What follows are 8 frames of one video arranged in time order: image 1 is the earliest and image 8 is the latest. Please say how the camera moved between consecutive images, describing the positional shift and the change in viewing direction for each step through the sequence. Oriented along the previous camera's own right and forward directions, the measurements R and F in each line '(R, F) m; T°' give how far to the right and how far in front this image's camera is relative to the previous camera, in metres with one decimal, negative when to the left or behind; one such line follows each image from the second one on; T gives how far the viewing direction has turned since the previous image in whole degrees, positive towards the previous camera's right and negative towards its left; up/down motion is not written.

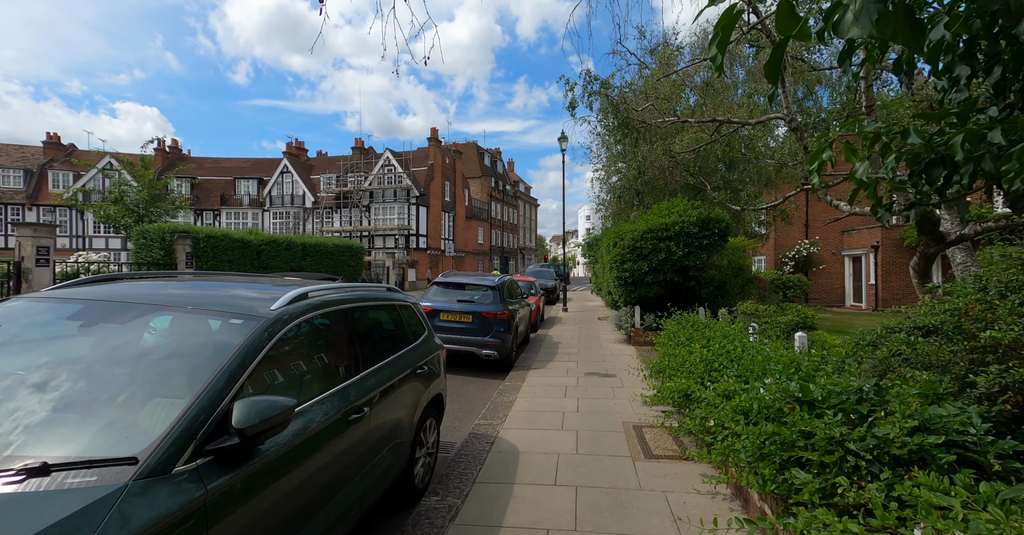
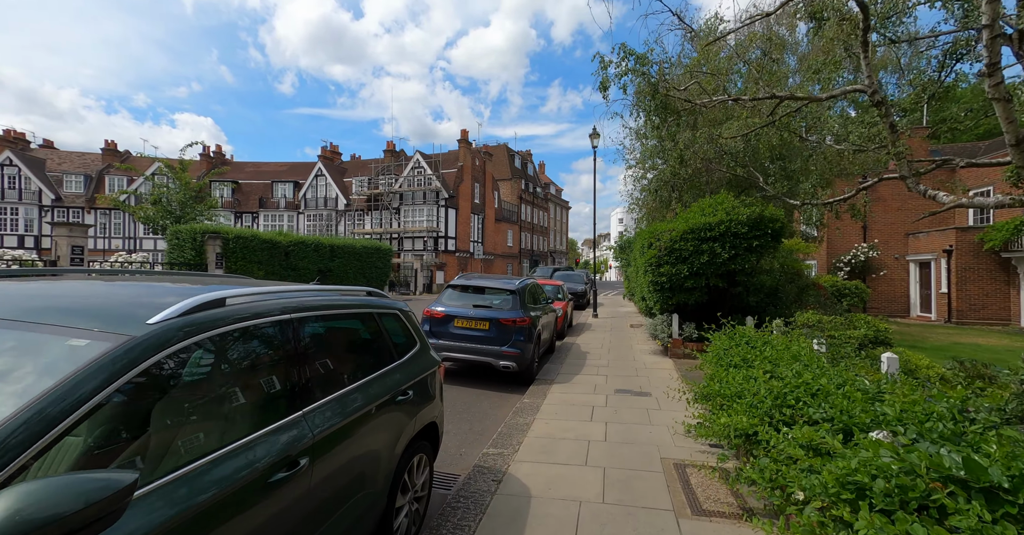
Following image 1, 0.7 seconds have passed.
(+0.1, +0.8) m; -4°
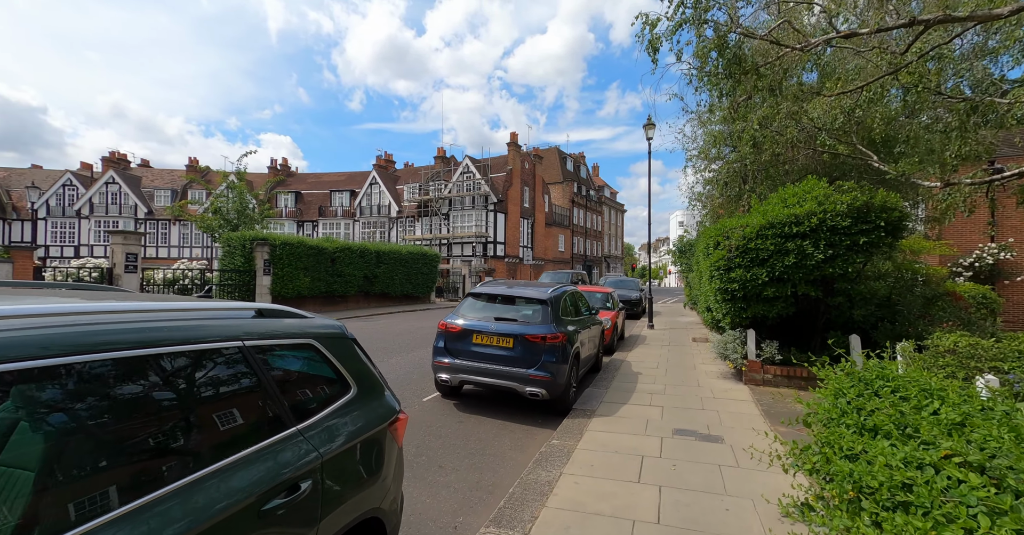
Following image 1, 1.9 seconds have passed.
(+0.3, +1.3) m; -7°
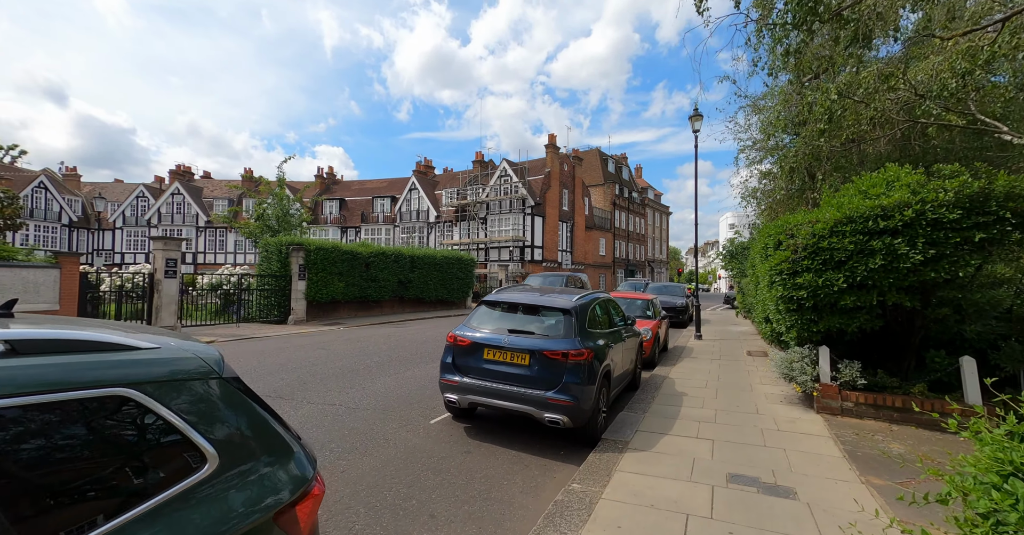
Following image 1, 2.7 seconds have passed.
(+0.3, +0.9) m; -5°
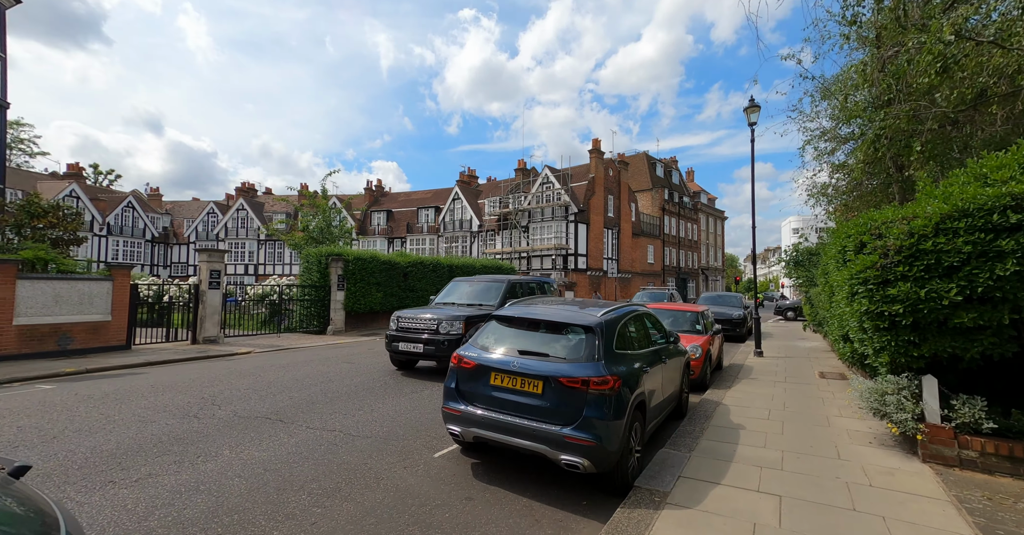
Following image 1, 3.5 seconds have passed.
(+0.4, +0.9) m; -6°
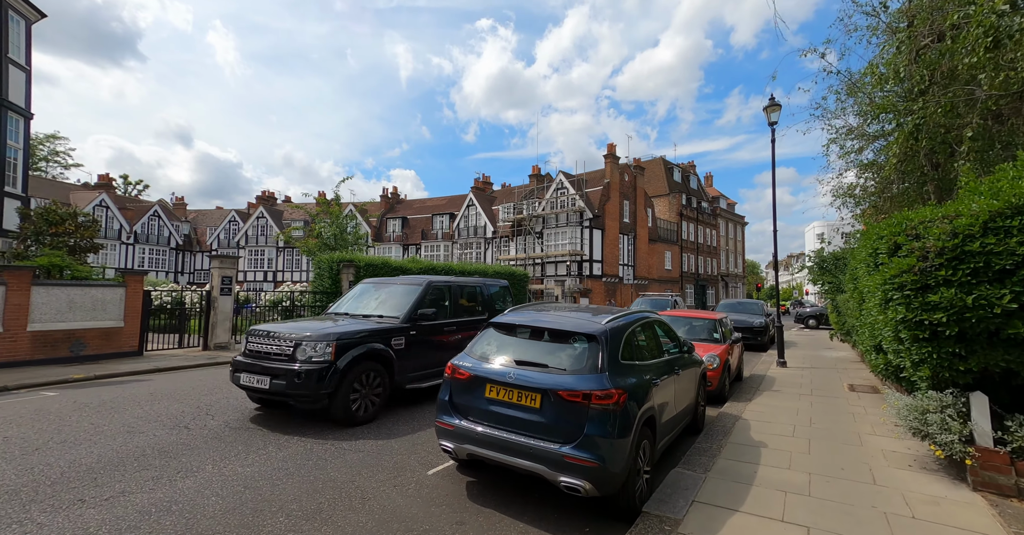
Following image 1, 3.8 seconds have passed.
(+0.2, +0.4) m; -2°
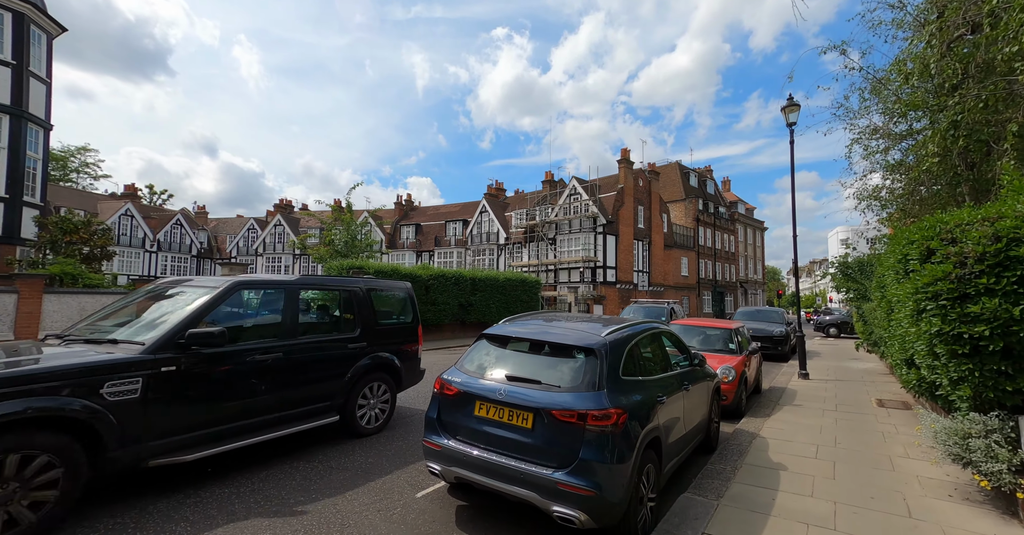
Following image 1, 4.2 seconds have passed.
(+0.2, +0.3) m; -2°
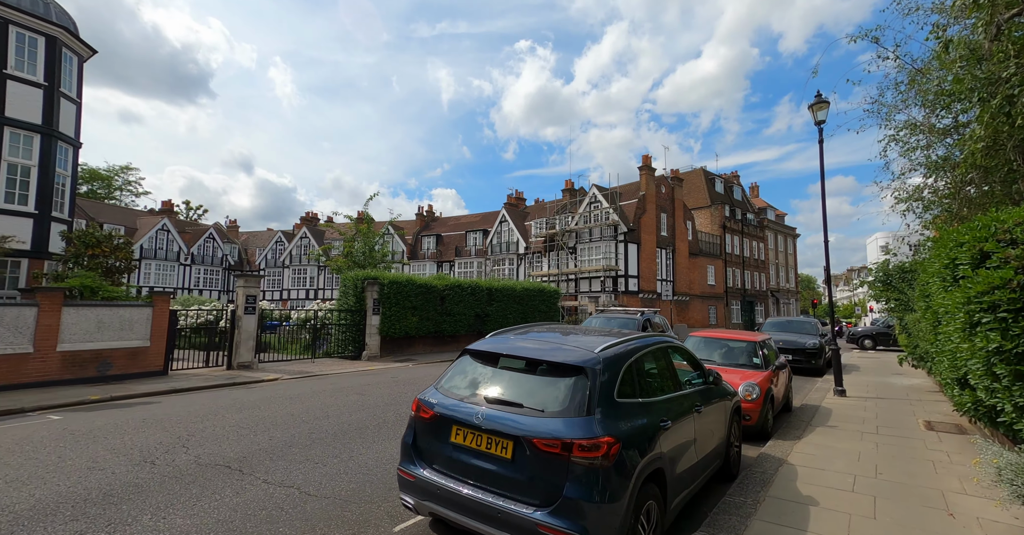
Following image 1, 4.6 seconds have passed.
(+0.4, +0.4) m; -3°
